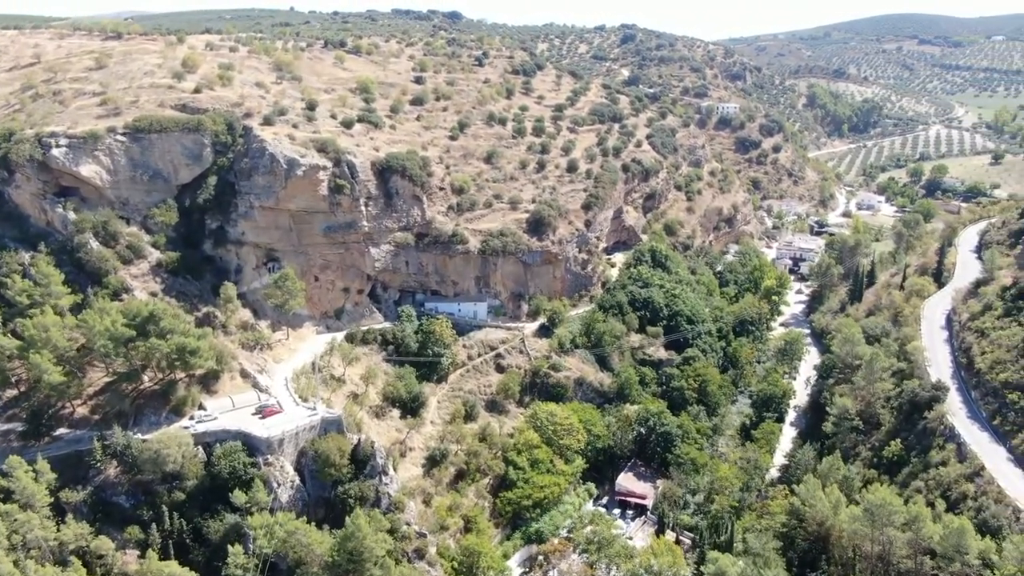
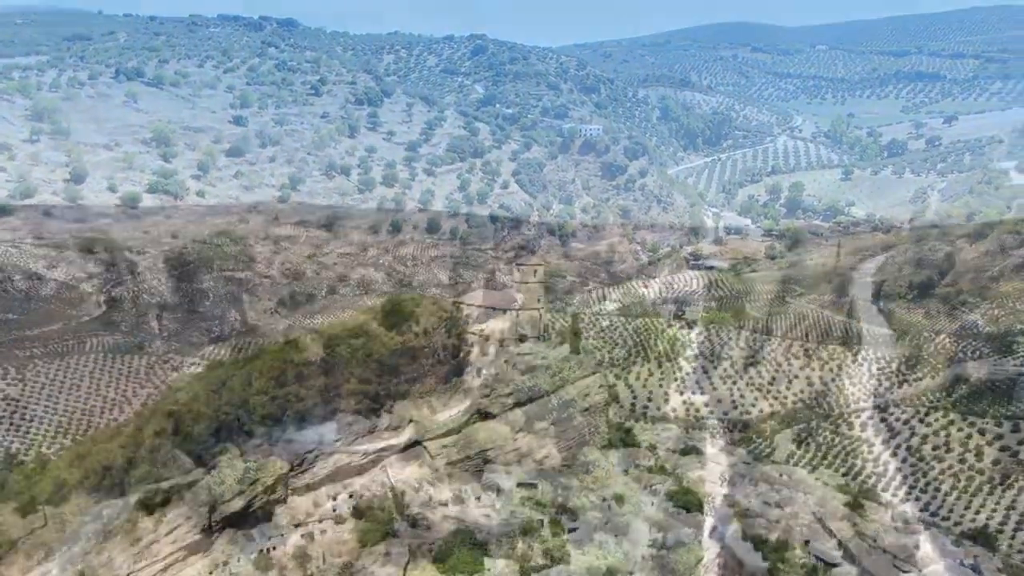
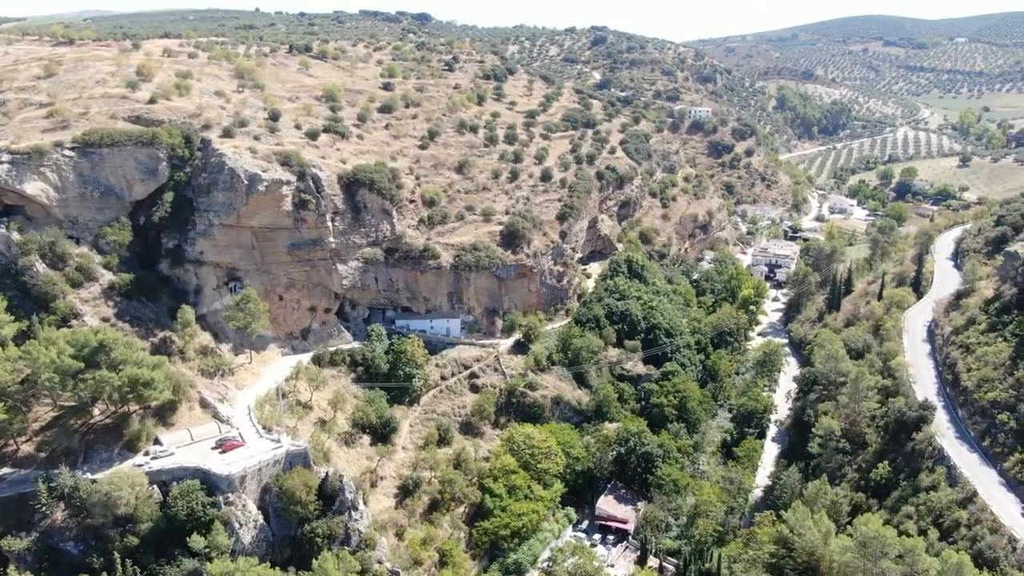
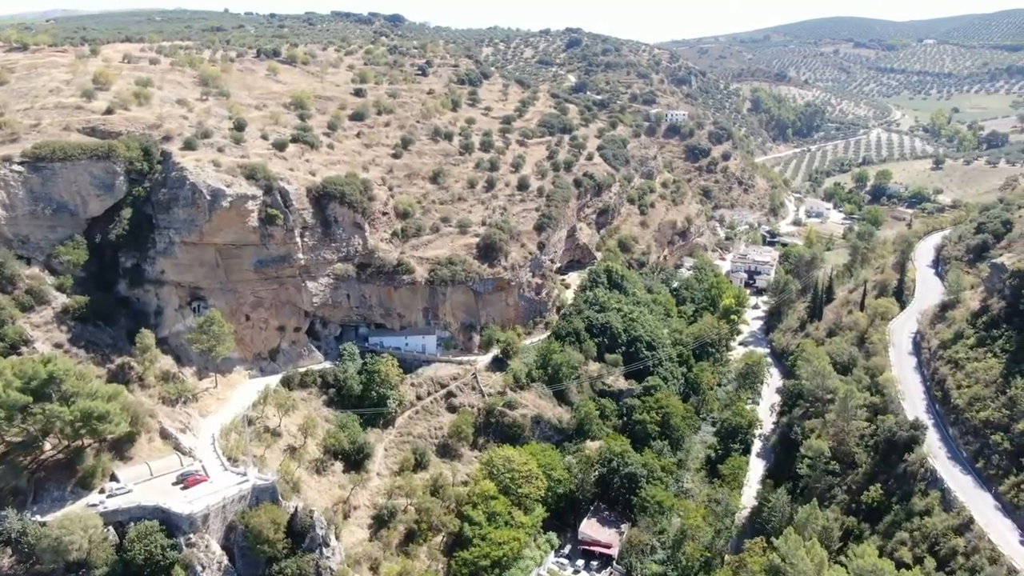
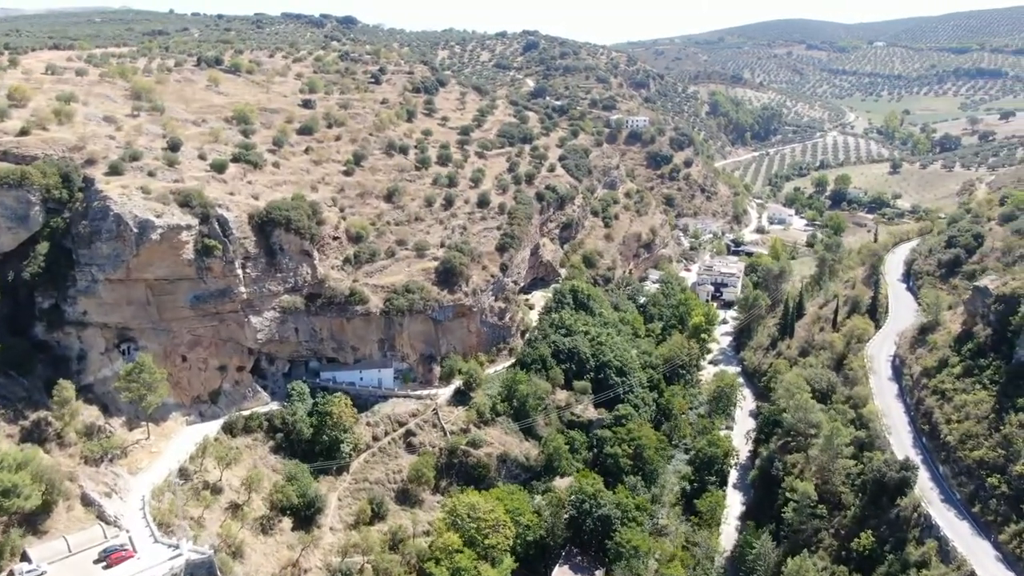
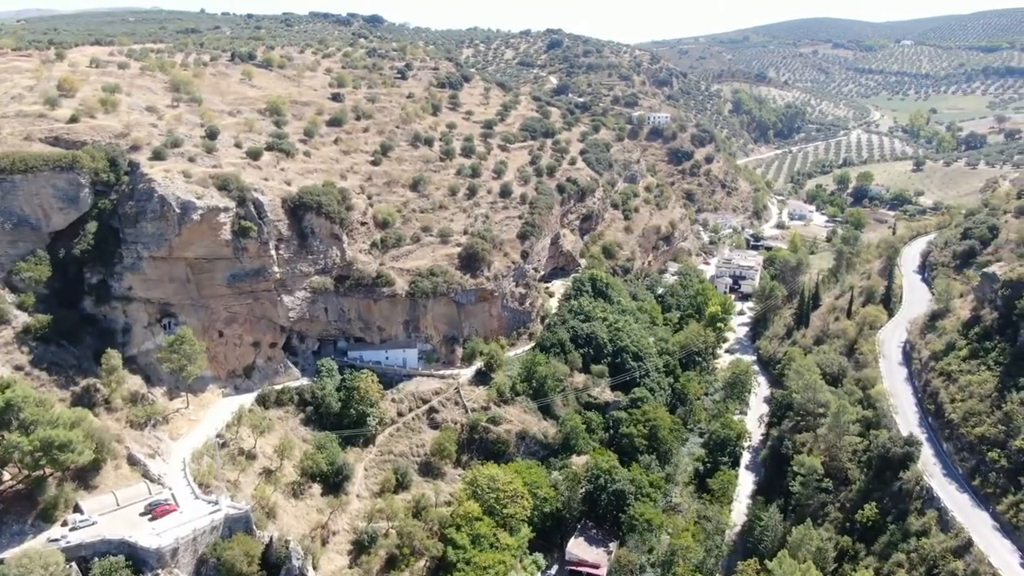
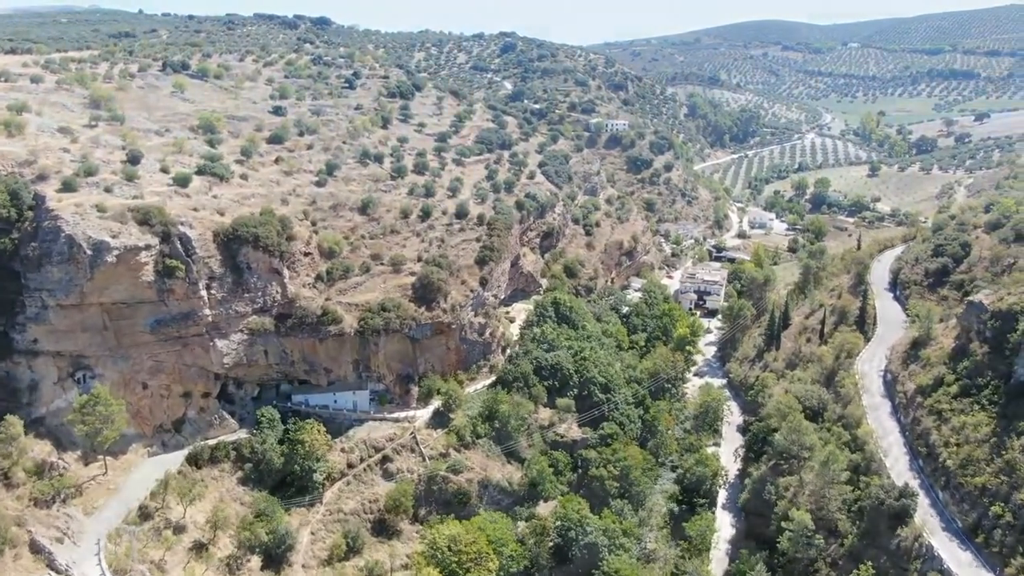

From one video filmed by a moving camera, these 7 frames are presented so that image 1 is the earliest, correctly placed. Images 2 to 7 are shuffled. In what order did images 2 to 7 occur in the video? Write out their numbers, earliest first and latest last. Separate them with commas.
3, 4, 6, 5, 7, 2
